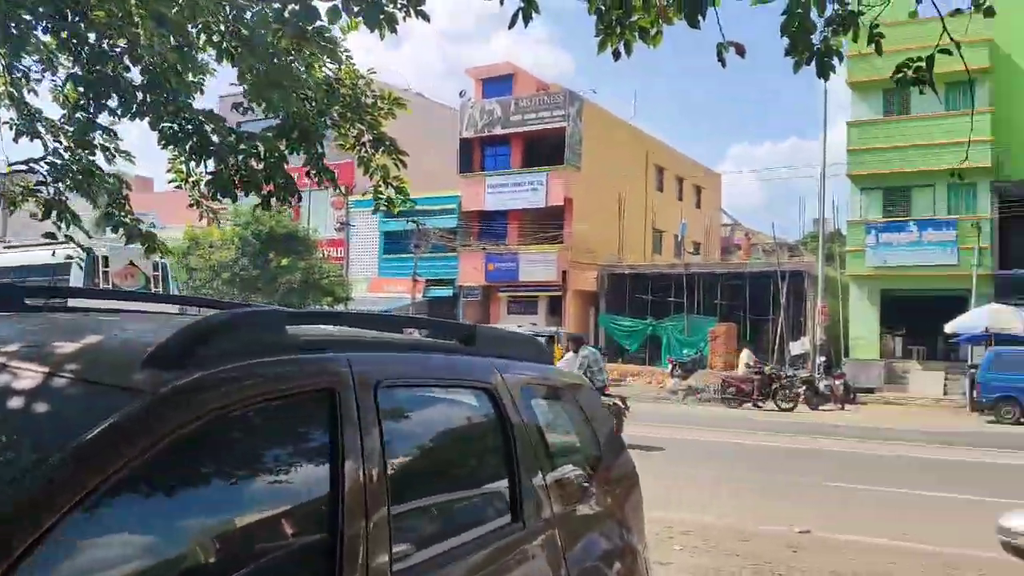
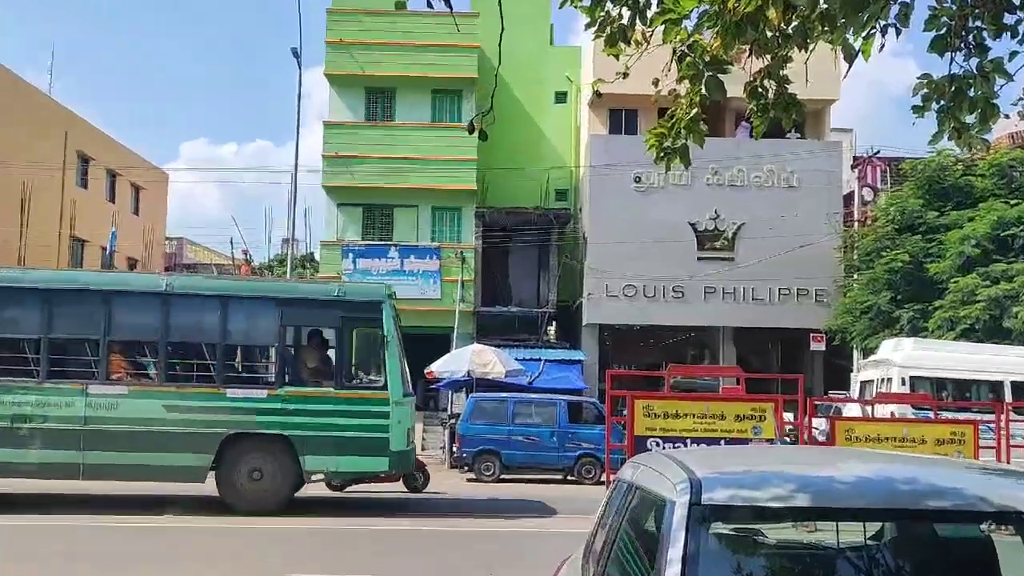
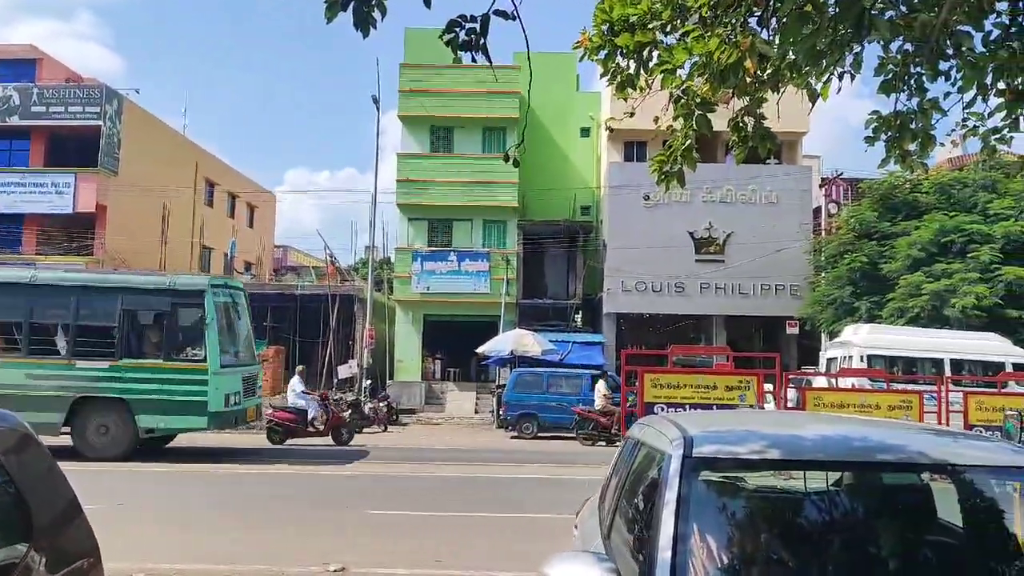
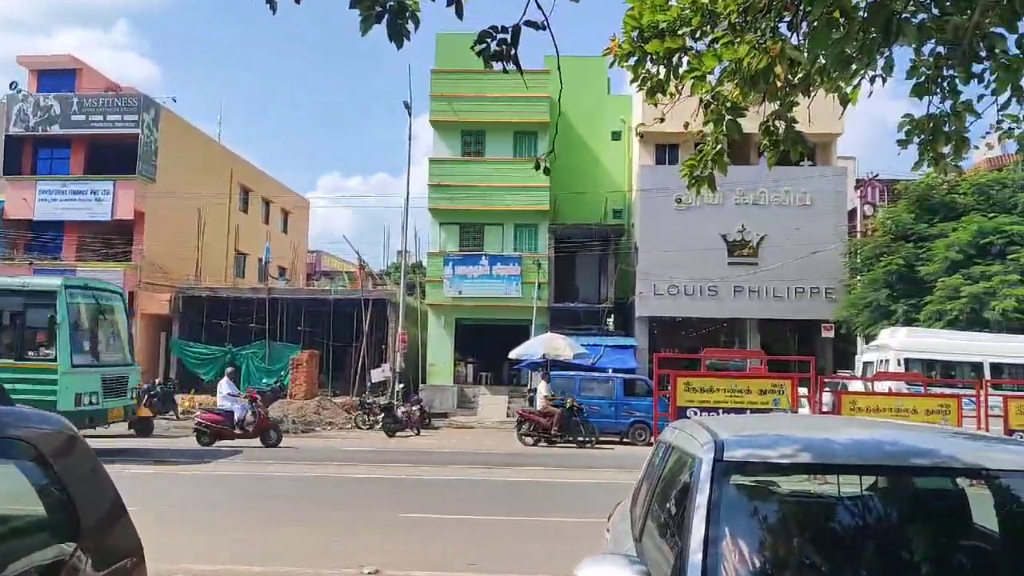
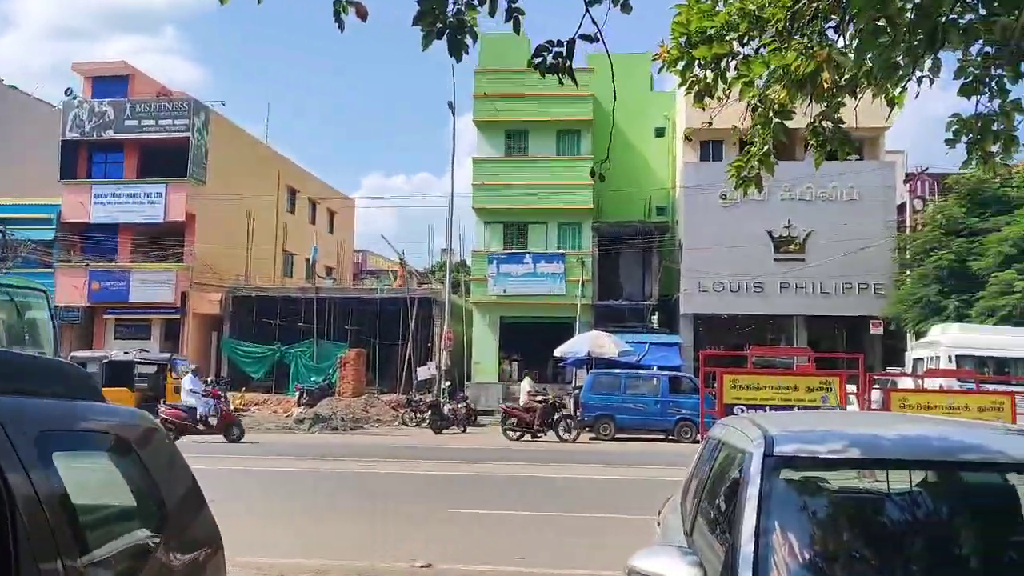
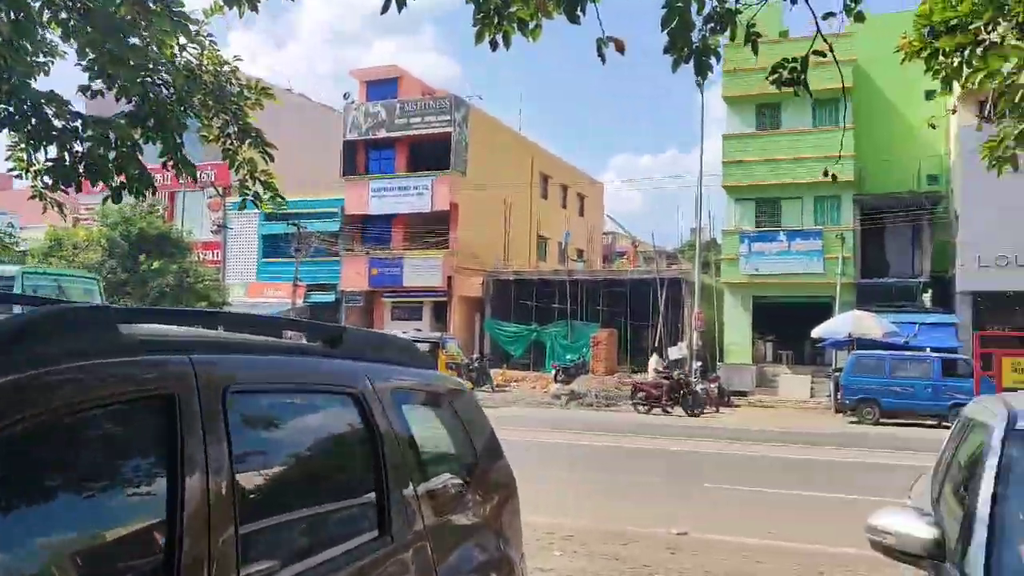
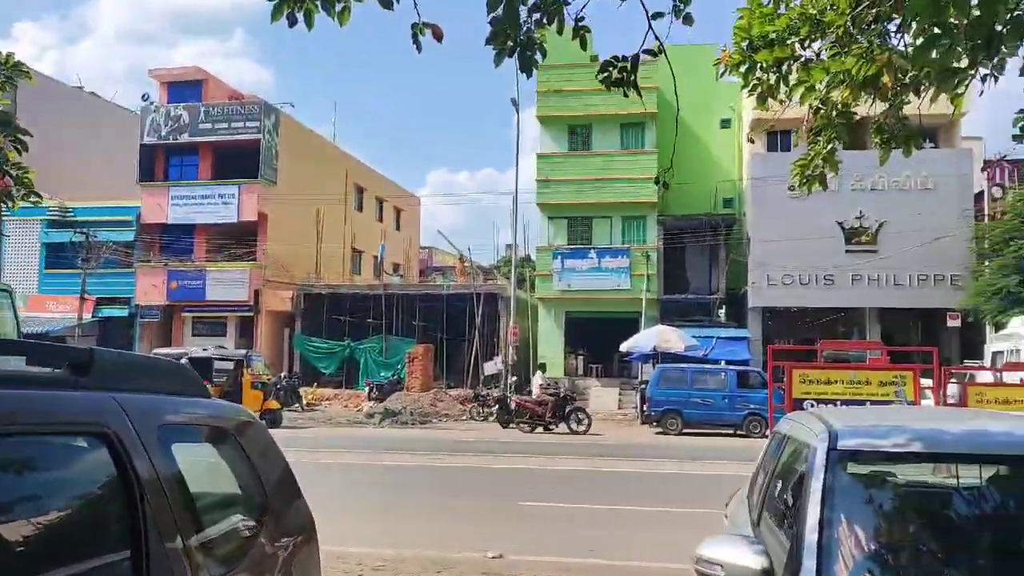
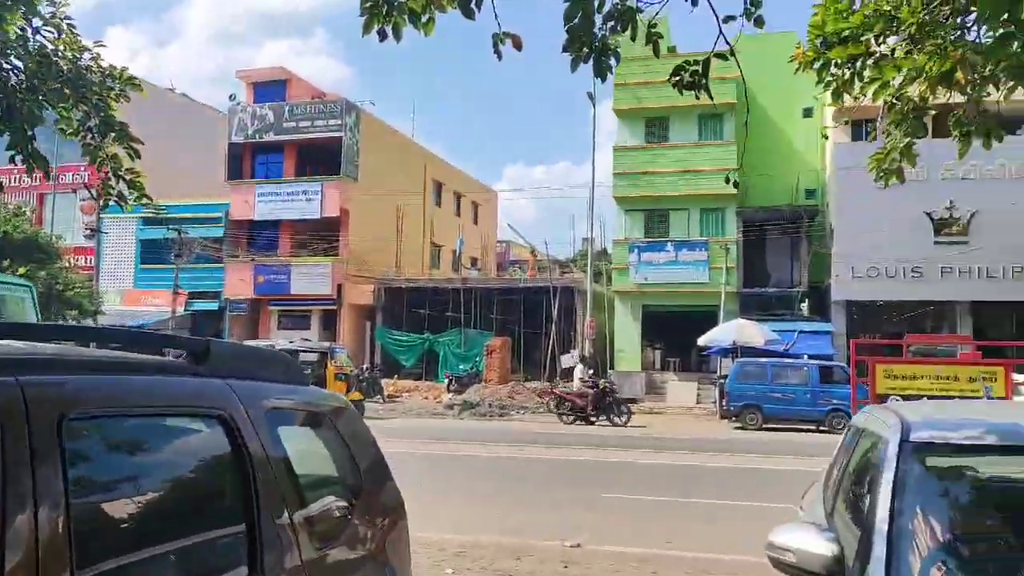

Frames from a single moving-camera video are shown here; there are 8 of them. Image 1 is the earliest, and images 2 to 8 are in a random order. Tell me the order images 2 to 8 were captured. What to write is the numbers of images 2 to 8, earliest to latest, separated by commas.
6, 8, 7, 5, 4, 3, 2
